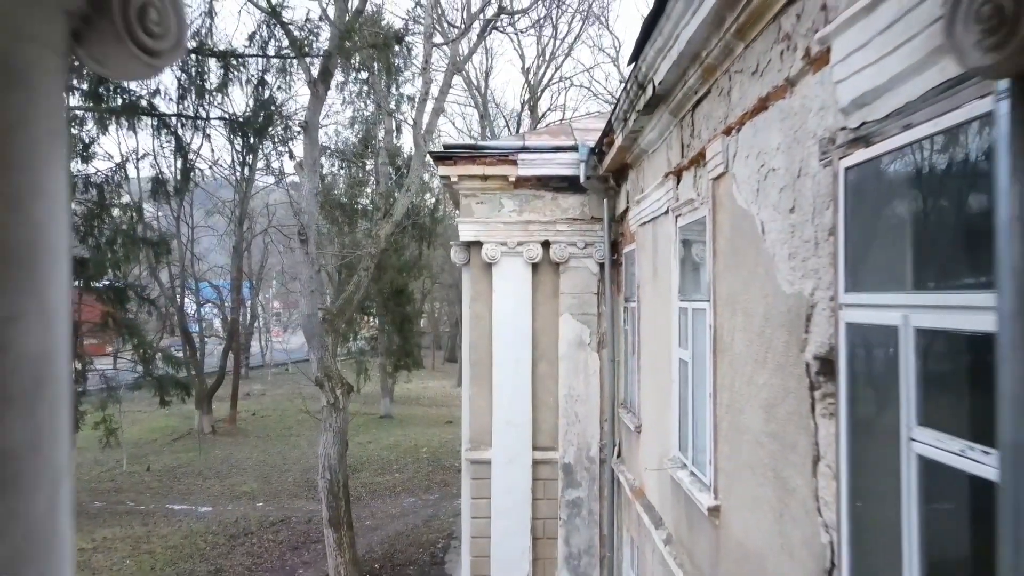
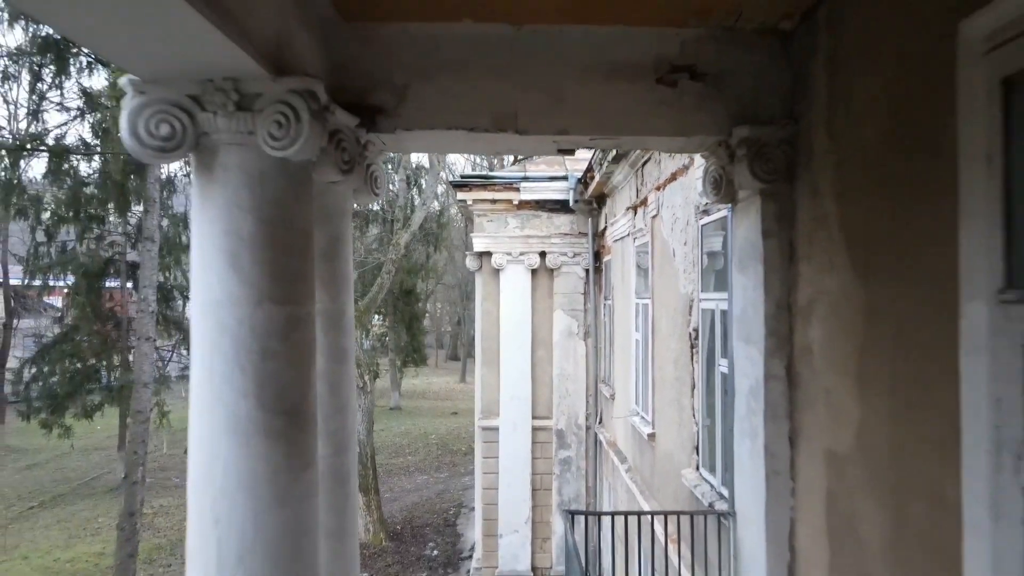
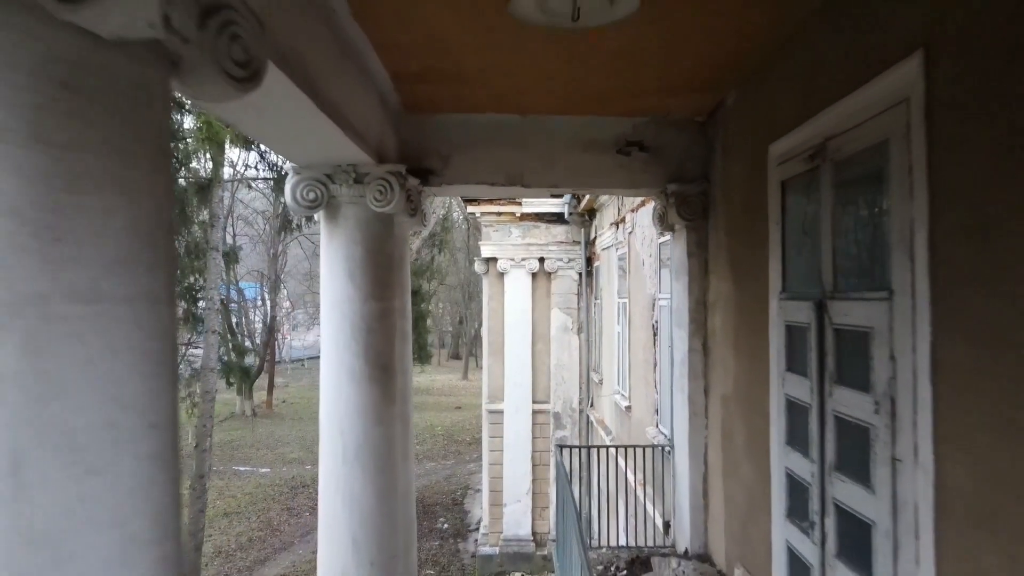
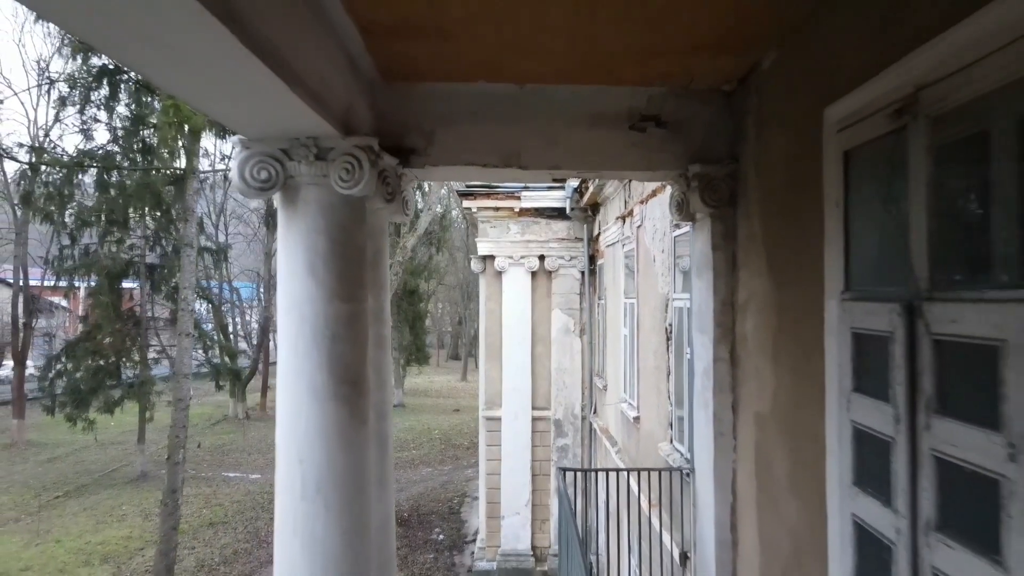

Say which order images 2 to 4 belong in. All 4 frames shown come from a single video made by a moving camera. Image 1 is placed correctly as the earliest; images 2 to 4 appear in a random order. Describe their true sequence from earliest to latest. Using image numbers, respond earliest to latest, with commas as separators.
2, 4, 3
